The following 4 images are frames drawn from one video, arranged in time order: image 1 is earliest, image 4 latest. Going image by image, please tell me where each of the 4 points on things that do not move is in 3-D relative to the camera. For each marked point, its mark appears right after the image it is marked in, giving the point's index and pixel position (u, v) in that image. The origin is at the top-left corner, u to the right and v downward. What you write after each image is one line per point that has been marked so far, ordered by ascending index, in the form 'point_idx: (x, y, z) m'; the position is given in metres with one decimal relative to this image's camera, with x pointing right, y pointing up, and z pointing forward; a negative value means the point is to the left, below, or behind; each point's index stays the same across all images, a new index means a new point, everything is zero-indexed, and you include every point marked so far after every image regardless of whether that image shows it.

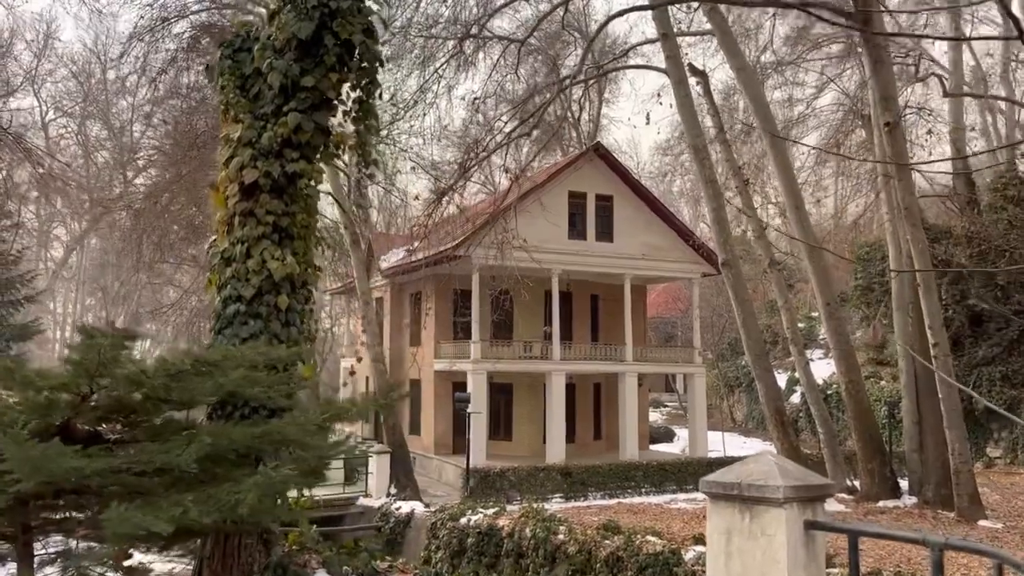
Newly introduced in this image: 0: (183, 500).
0: (-1.0, -0.7, +2.5) m
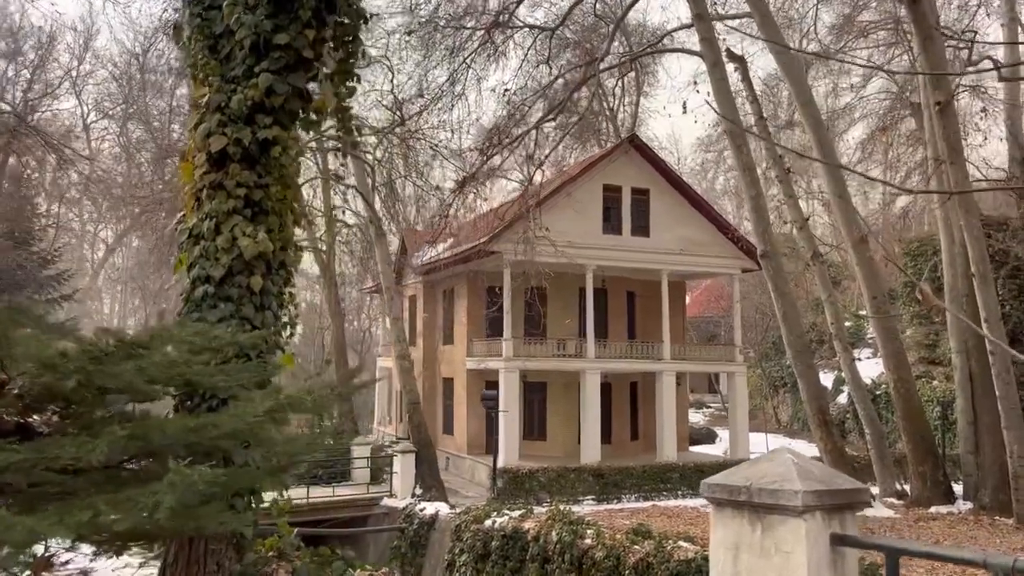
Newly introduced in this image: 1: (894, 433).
0: (-1.1, -0.6, +2.1) m
1: (+9.4, -3.6, +19.8) m
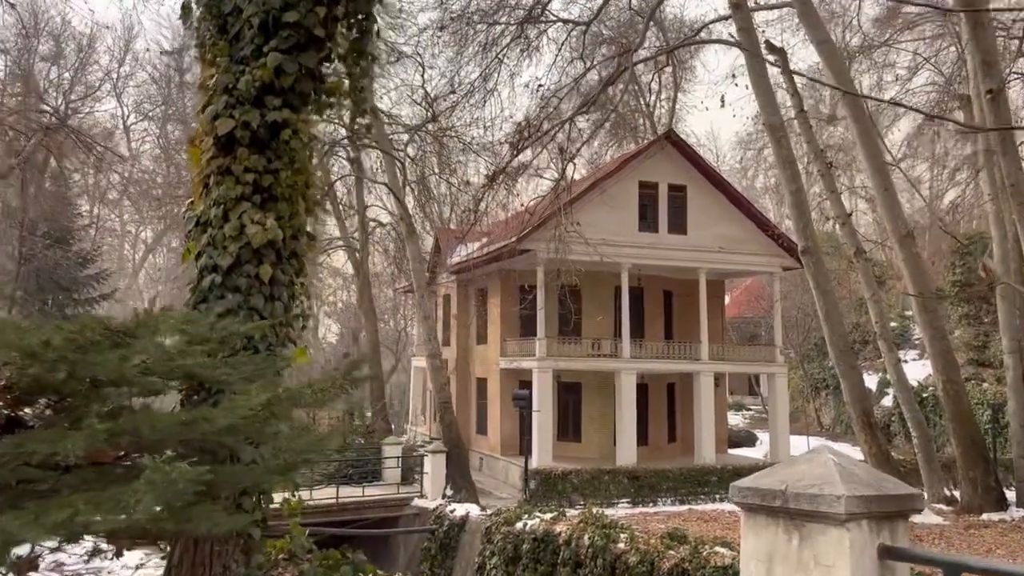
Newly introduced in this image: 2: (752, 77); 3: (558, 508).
0: (-1.1, -0.5, +2.0) m
1: (+10.2, -3.6, +19.2) m
2: (+3.6, +3.2, +12.0) m
3: (+0.6, -2.8, +10.4) m
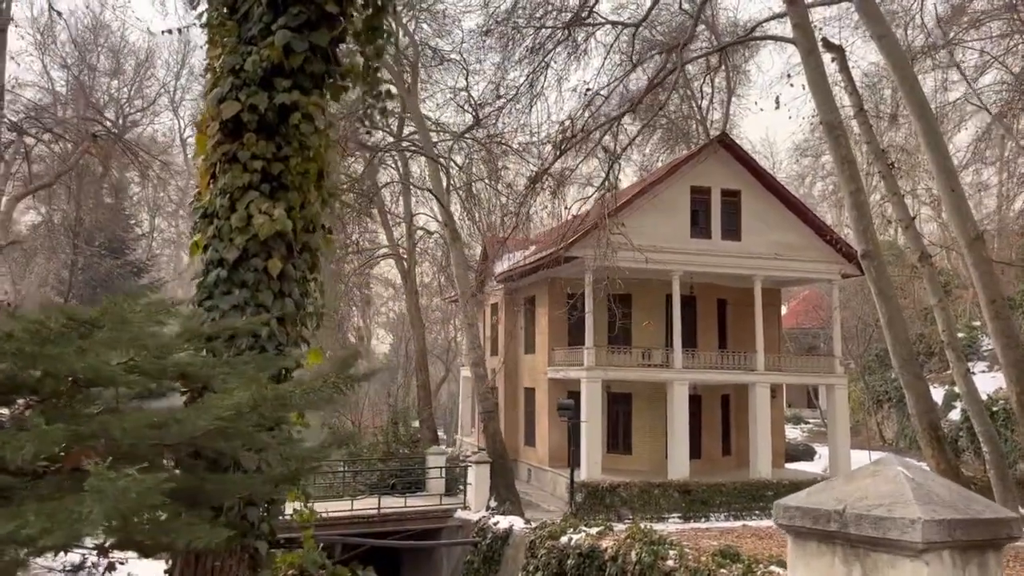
0: (-1.1, -0.5, +1.8) m
1: (+11.3, -3.7, +18.1) m
2: (+4.2, +3.1, +11.5) m
3: (+1.2, -2.9, +10.0) m
